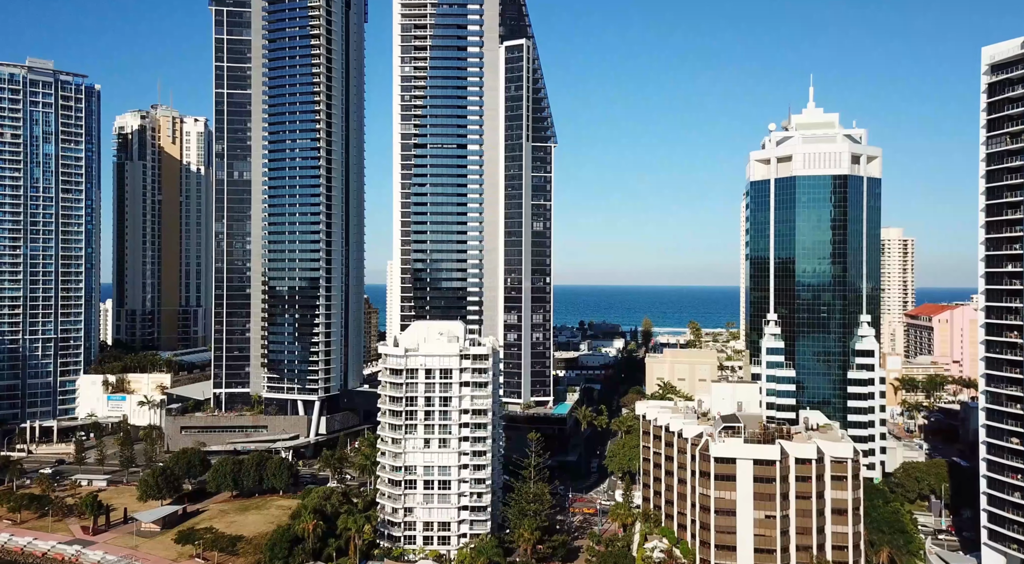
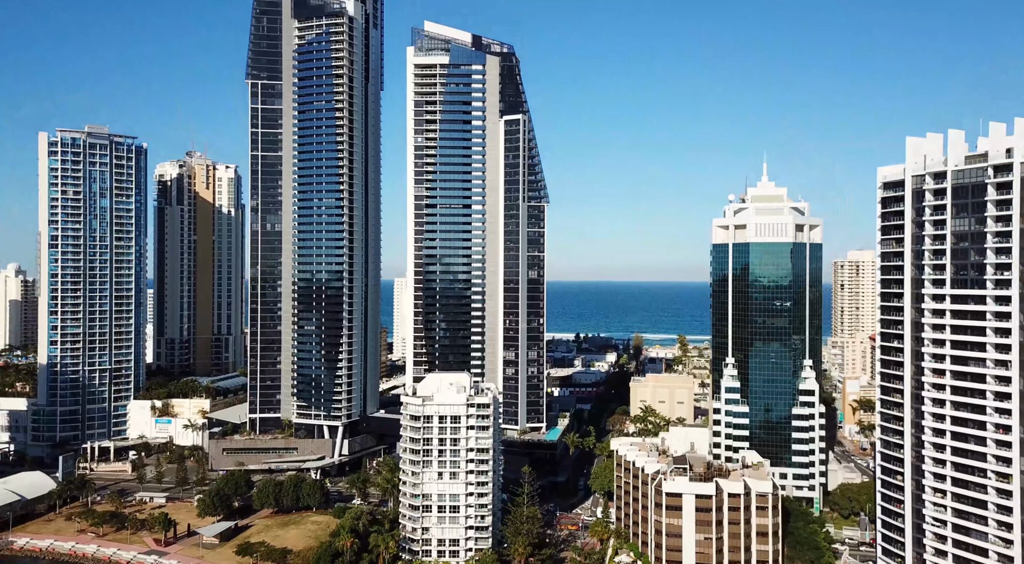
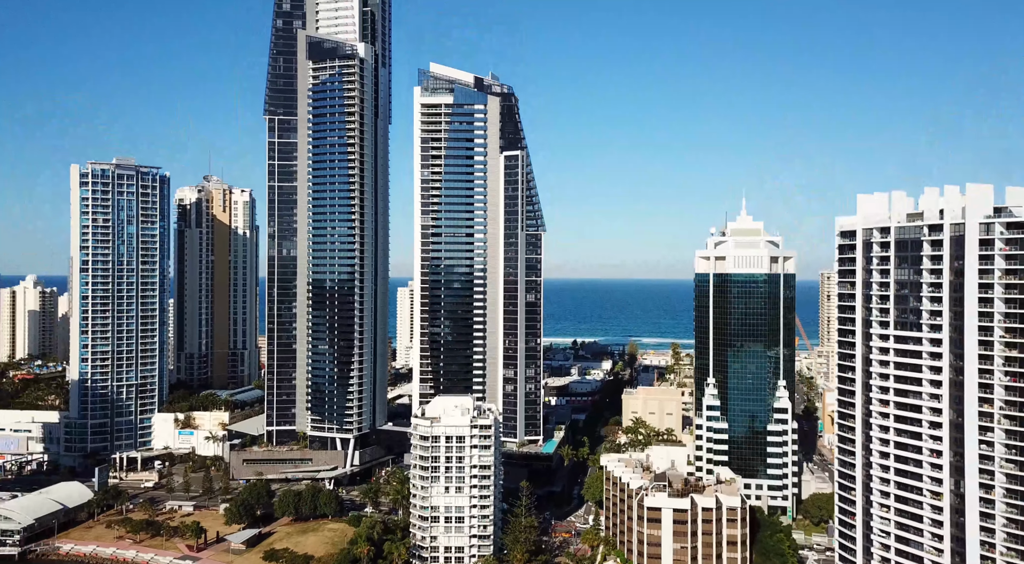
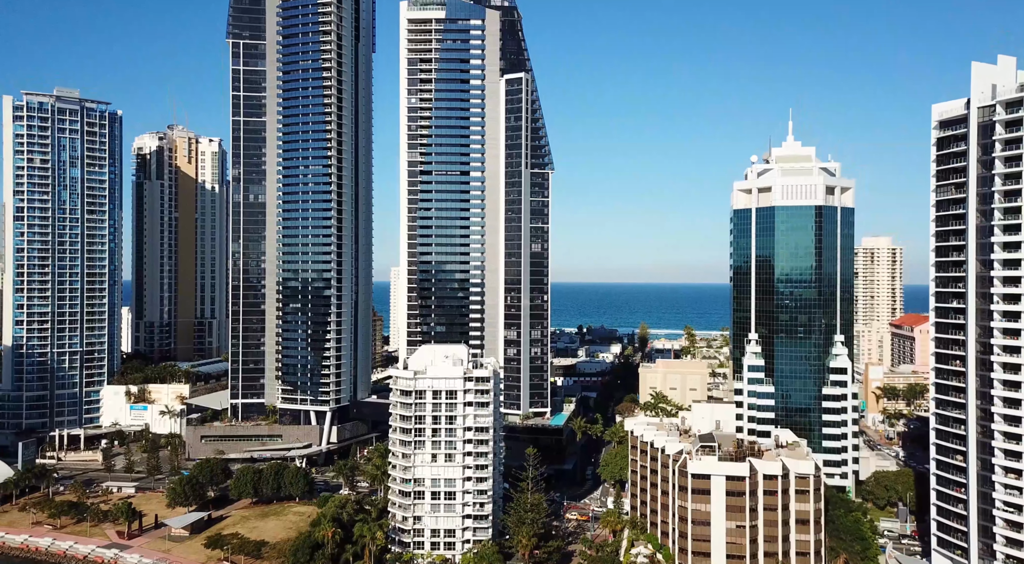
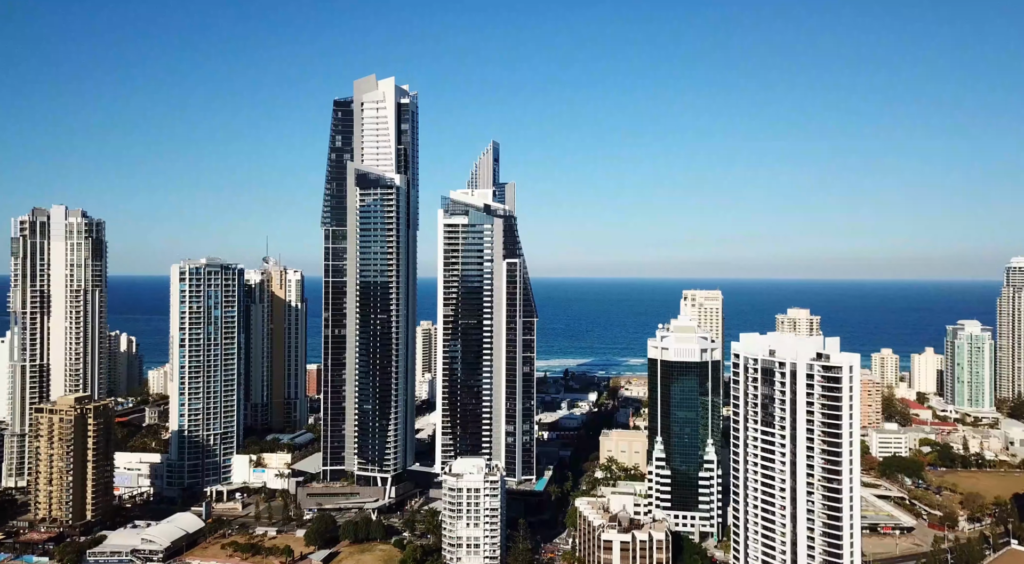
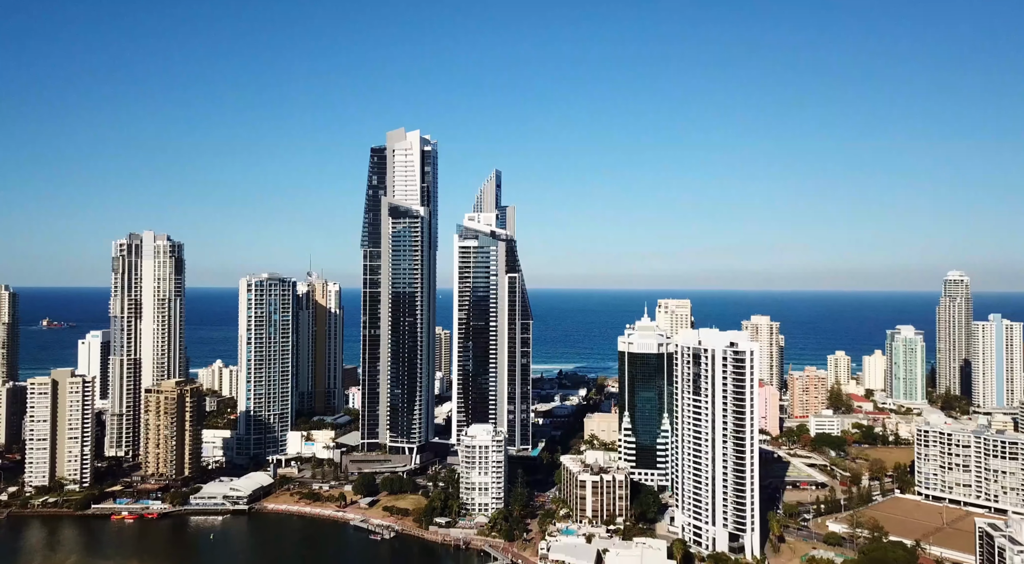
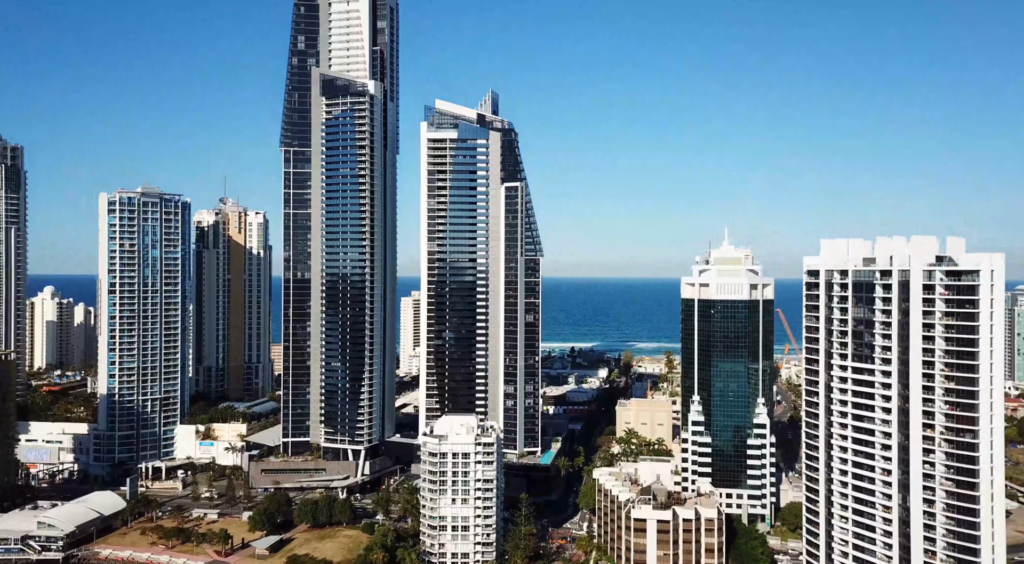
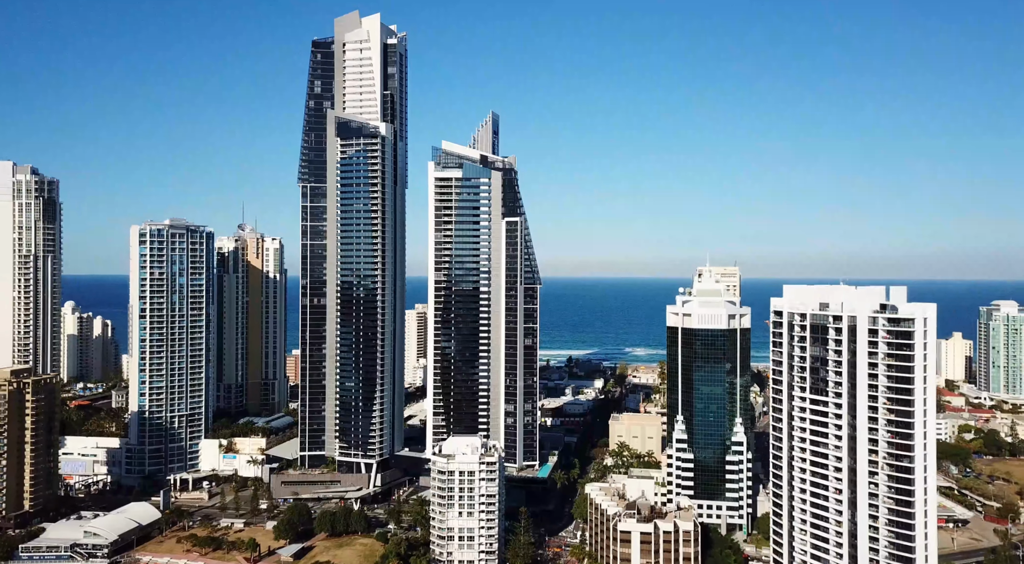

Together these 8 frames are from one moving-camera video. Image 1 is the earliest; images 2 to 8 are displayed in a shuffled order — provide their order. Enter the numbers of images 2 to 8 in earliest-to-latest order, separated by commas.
4, 2, 3, 7, 8, 5, 6
